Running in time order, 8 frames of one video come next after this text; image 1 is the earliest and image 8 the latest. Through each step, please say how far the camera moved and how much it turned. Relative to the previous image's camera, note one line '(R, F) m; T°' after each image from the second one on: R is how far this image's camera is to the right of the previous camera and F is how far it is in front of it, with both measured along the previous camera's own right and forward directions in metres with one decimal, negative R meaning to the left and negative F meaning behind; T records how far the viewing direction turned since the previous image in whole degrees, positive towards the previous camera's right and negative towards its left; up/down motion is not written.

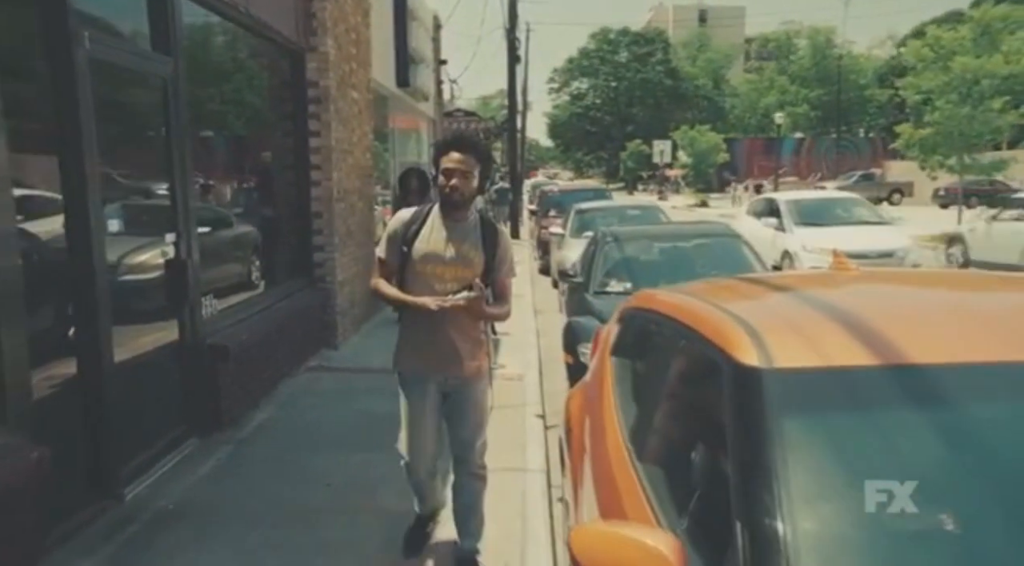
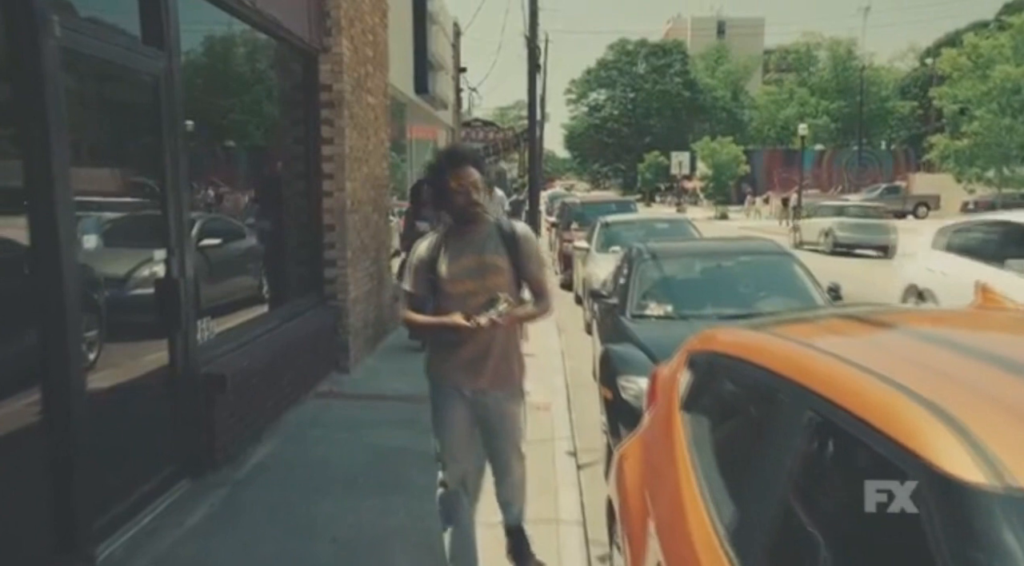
(-0.1, +0.5) m; -1°
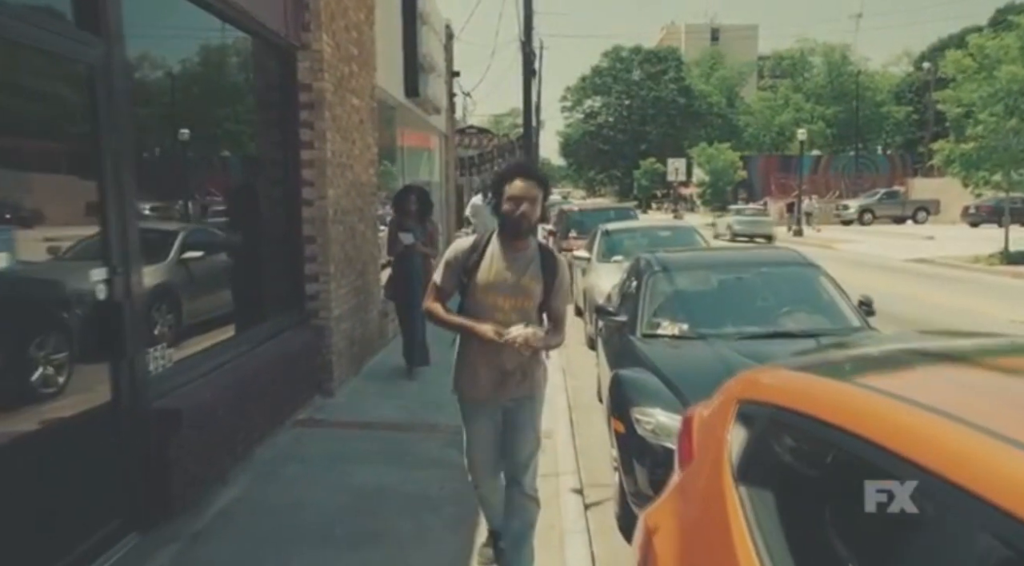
(0.0, +0.5) m; 0°
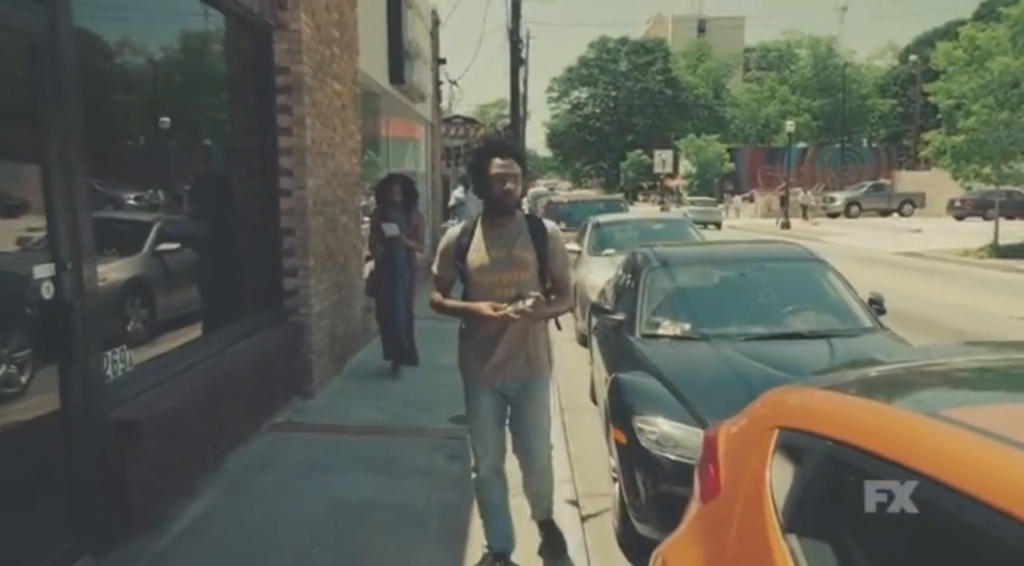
(0.0, +0.3) m; +1°
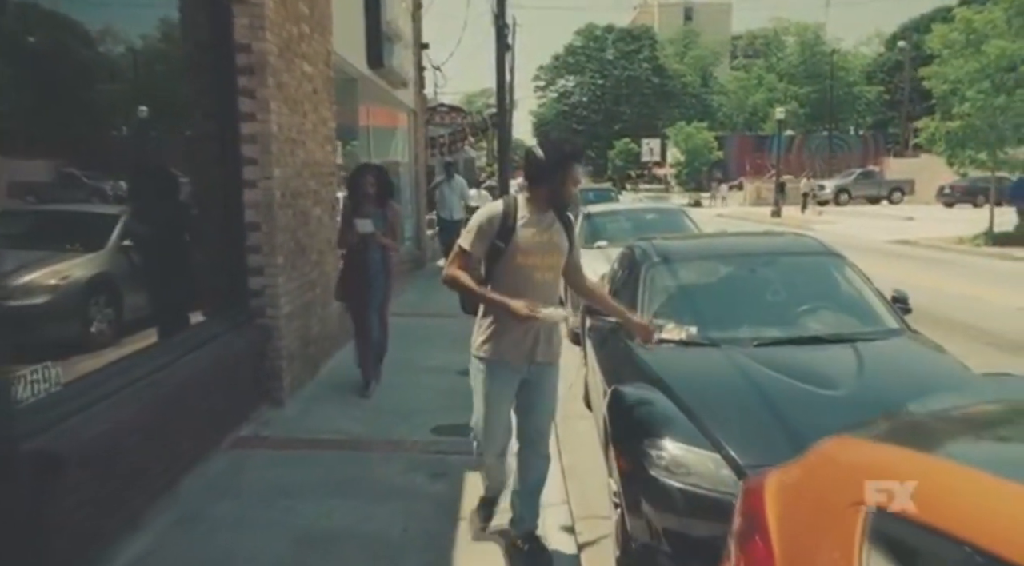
(0.0, +0.5) m; +1°
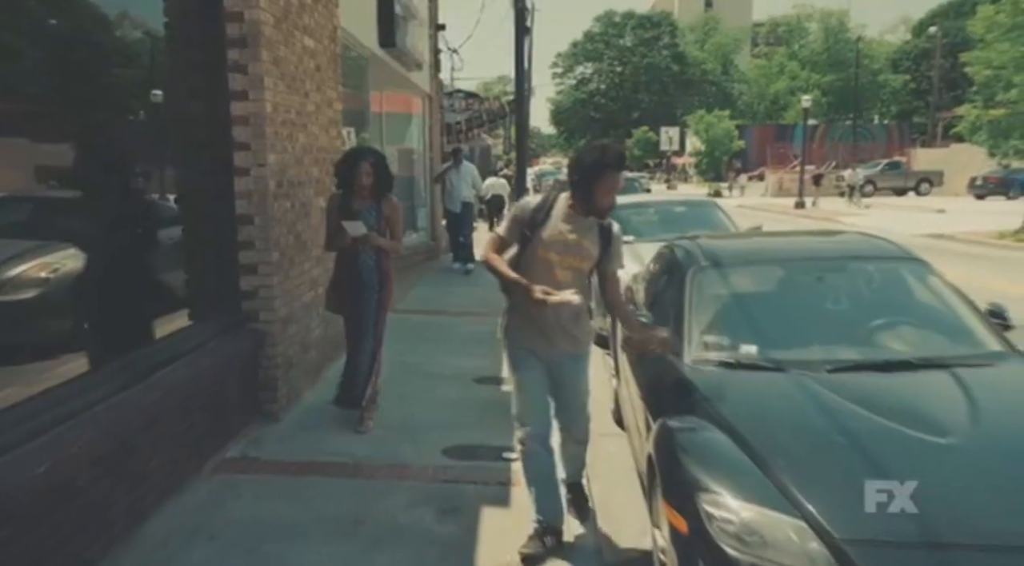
(-0.1, +0.6) m; -1°
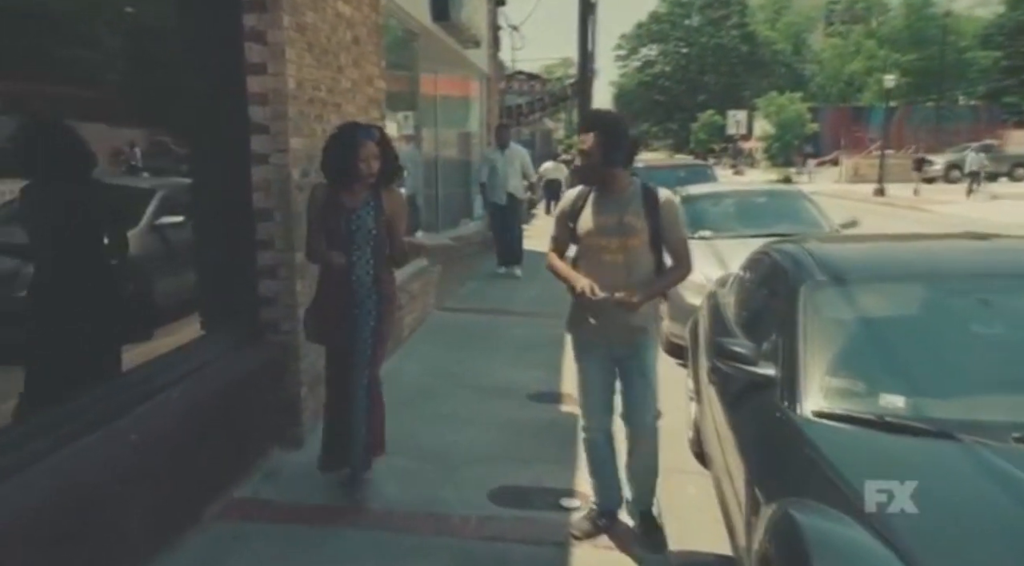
(0.0, +0.8) m; -5°
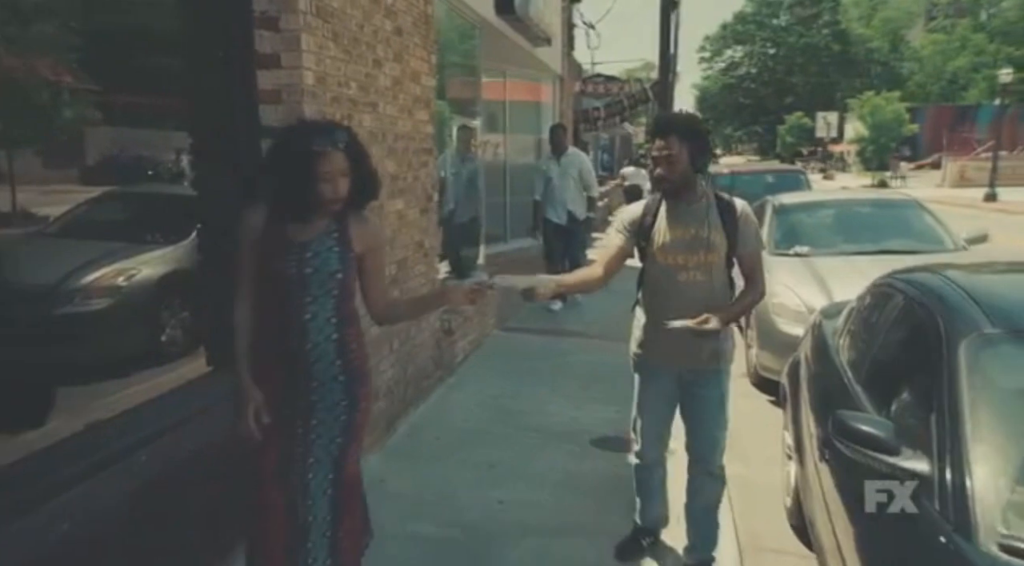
(+0.1, +0.8) m; -6°
